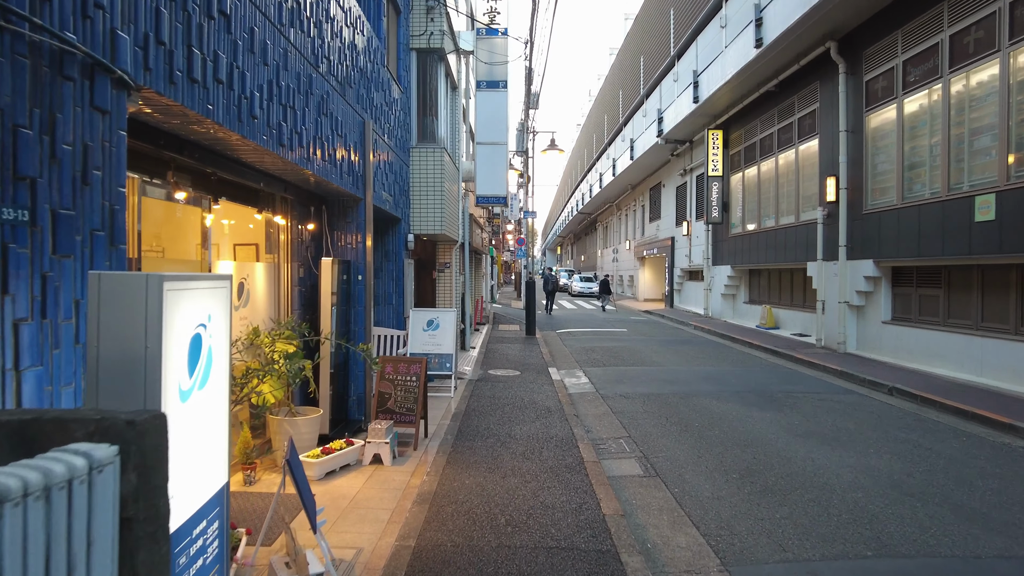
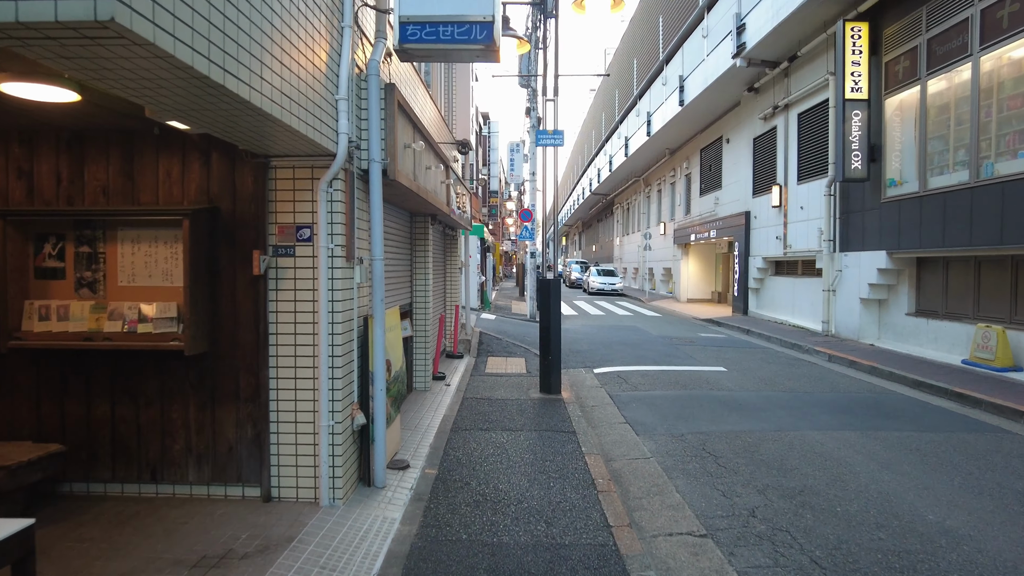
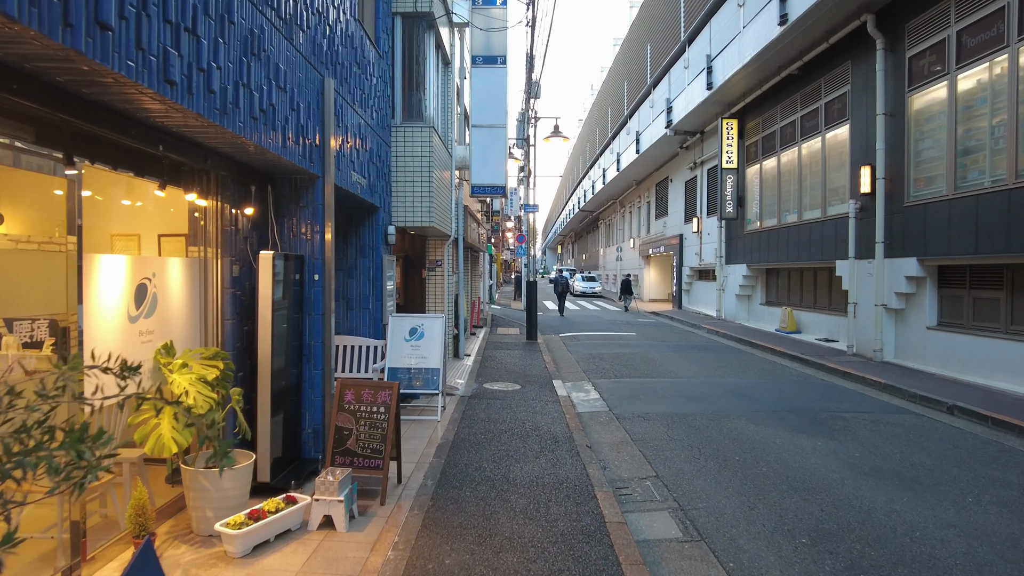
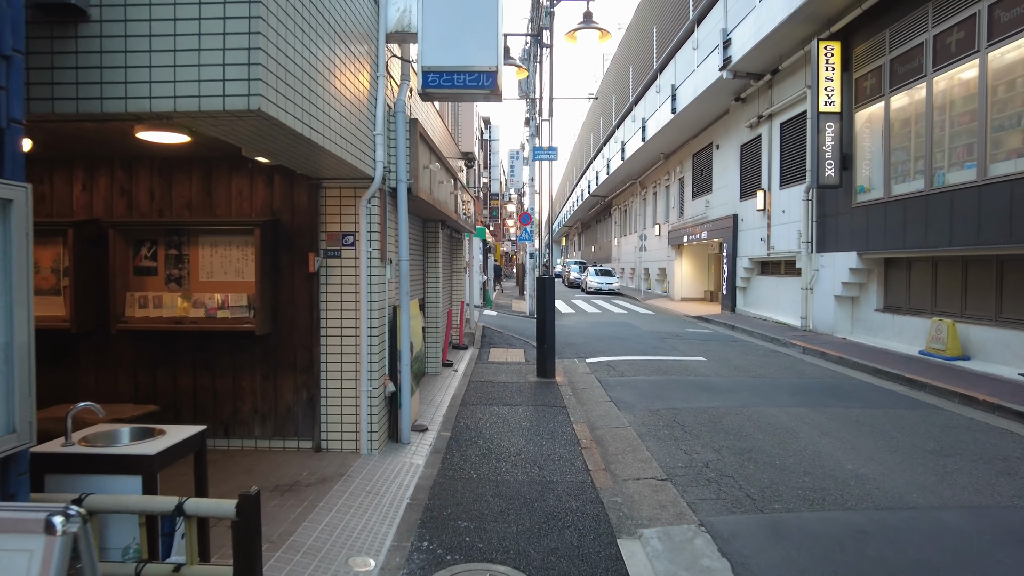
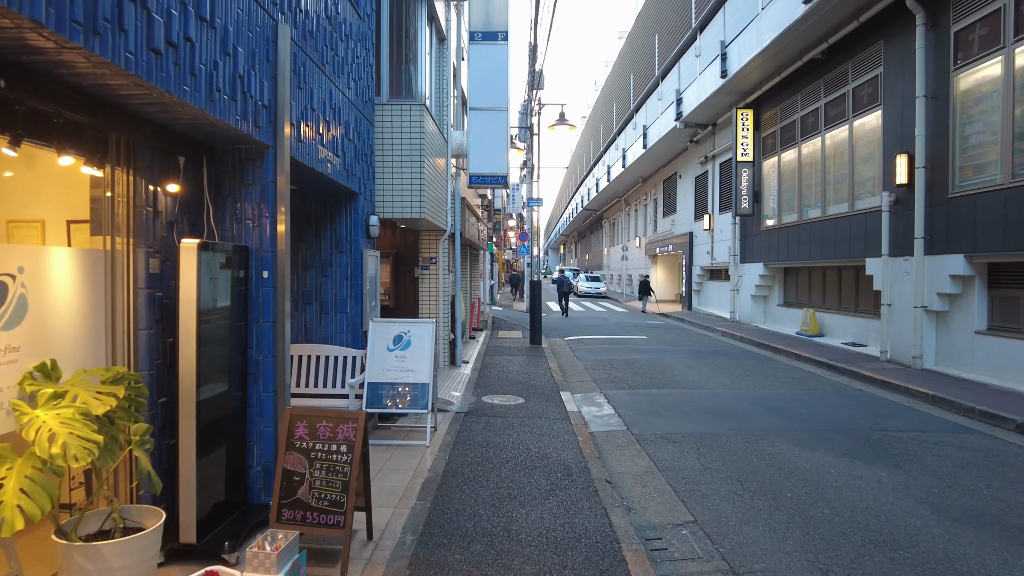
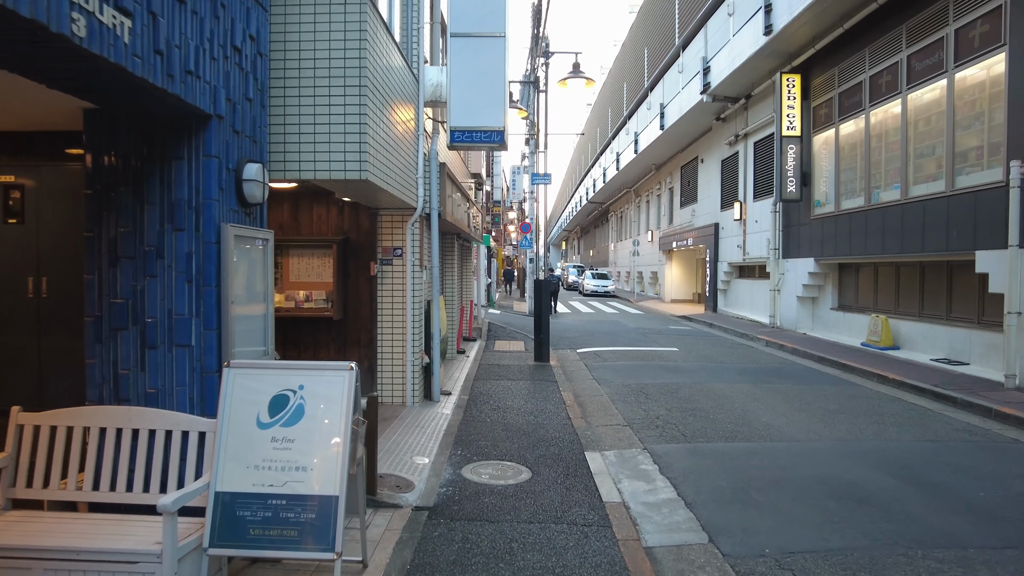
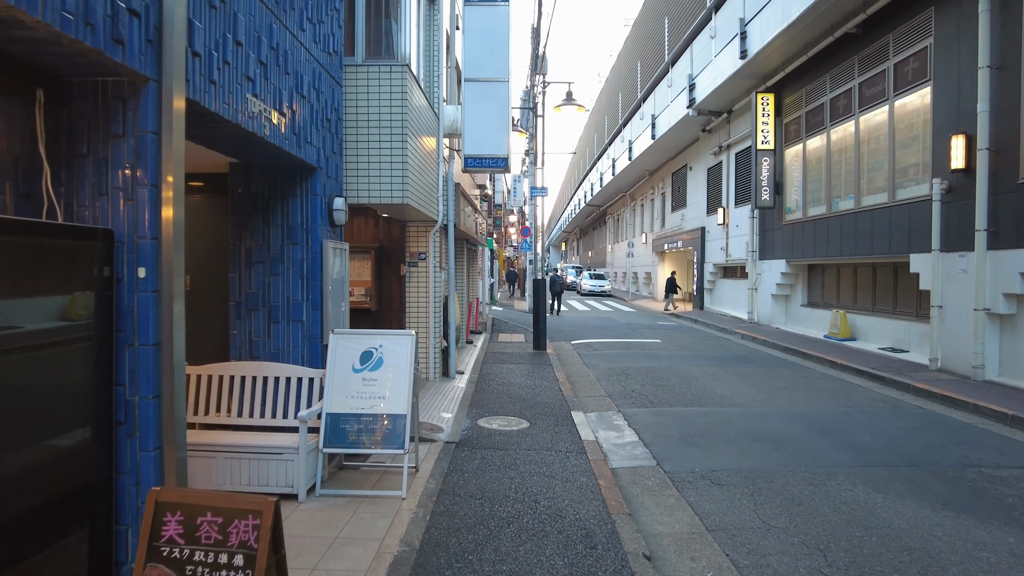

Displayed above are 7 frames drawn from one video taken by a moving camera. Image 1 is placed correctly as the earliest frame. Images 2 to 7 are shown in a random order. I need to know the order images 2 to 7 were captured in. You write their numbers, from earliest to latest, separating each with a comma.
3, 5, 7, 6, 4, 2
